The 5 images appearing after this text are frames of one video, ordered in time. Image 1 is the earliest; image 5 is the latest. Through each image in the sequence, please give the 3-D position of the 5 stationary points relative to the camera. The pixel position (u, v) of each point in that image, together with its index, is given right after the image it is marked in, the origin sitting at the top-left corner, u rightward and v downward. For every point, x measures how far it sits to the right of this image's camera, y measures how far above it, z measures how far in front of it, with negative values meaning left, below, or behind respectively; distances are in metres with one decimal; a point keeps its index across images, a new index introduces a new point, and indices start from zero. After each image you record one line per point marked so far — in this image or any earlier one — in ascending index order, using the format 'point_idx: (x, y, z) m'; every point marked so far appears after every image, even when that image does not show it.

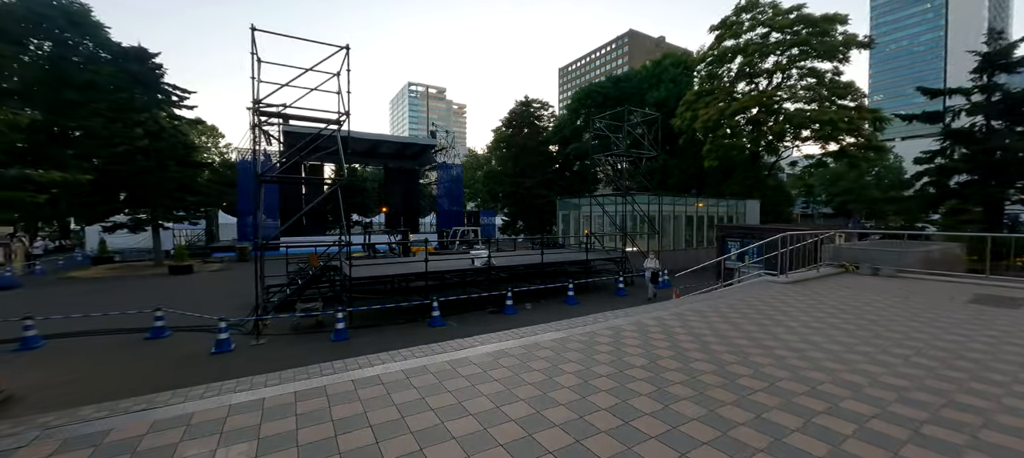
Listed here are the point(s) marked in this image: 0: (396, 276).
0: (-2.7, -1.2, +9.5) m
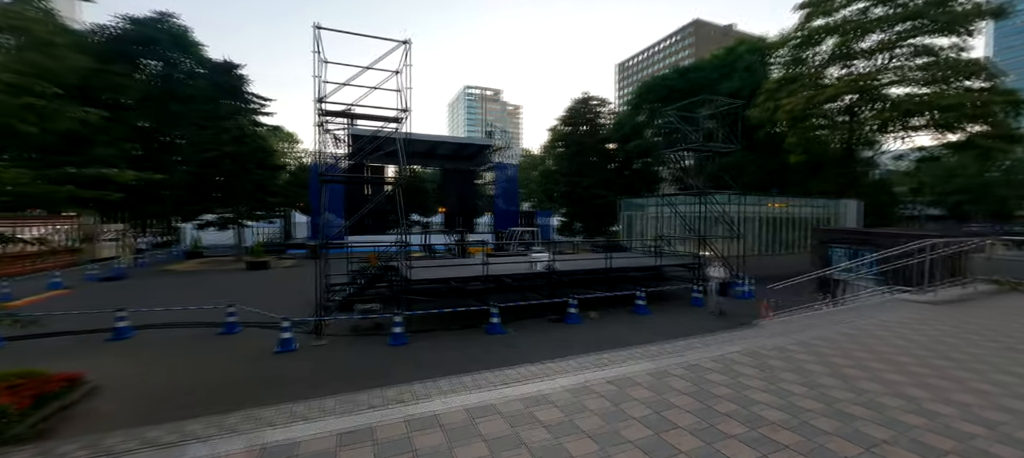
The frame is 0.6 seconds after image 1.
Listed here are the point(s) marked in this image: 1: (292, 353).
0: (-1.3, -1.2, +9.1) m
1: (-4.1, -2.3, +7.5) m
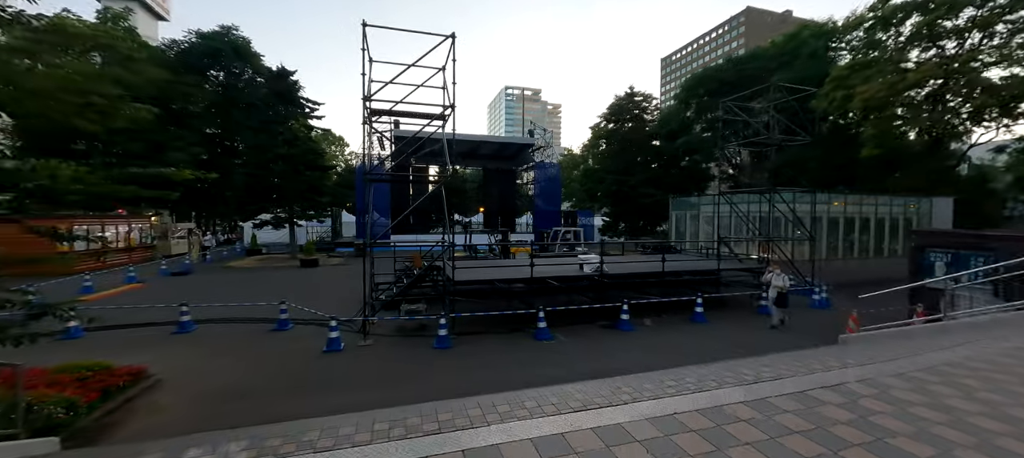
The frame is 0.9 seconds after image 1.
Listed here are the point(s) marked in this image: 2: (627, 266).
0: (-0.3, -1.2, +8.8) m
1: (-3.2, -2.3, +7.5) m
2: (+2.9, -0.9, +10.0) m
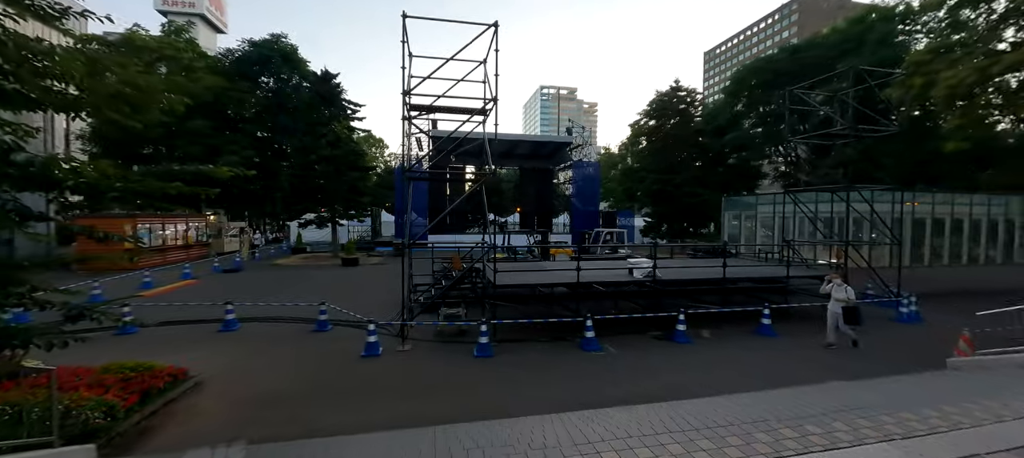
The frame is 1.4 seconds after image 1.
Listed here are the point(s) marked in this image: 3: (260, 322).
0: (+0.7, -1.2, +8.3) m
1: (-2.4, -2.3, +7.2) m
2: (+3.9, -1.0, +9.2) m
3: (-6.1, -2.2, +9.6) m
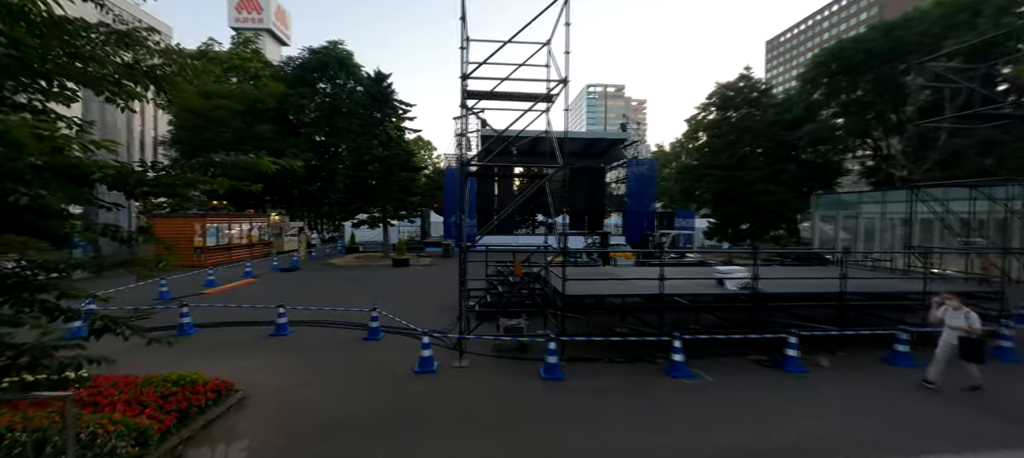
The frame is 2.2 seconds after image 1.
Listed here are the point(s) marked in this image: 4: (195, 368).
0: (+1.9, -1.2, +7.1) m
1: (-1.3, -2.3, +6.4) m
2: (+5.2, -1.0, +7.7) m
3: (-4.6, -2.2, +9.2) m
4: (-5.4, -2.3, +6.9) m
